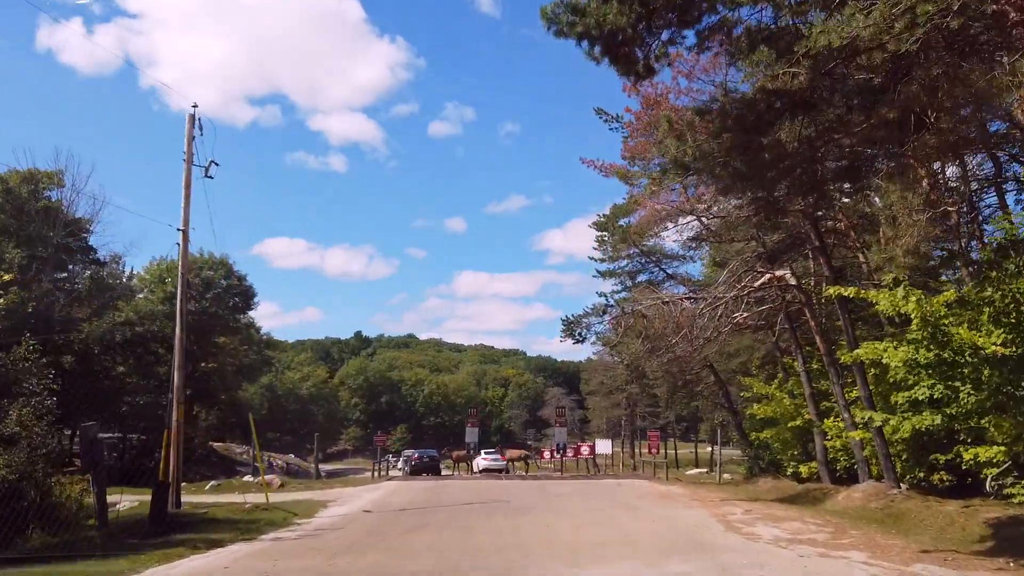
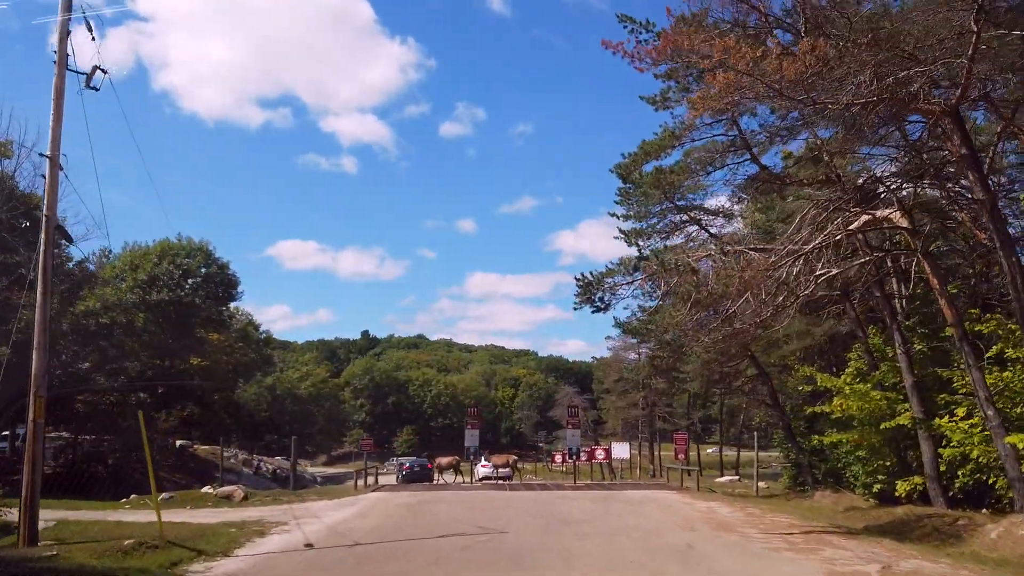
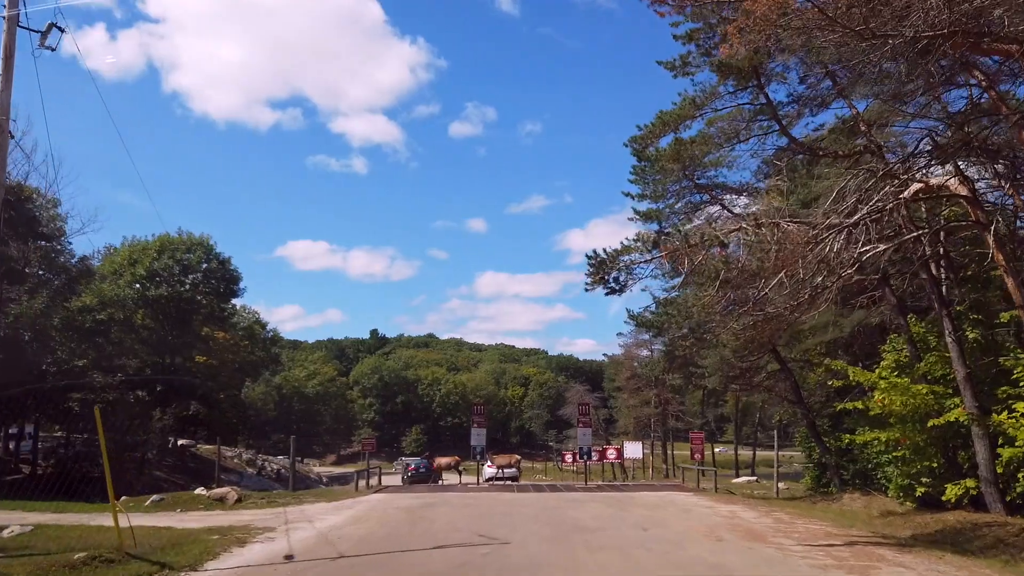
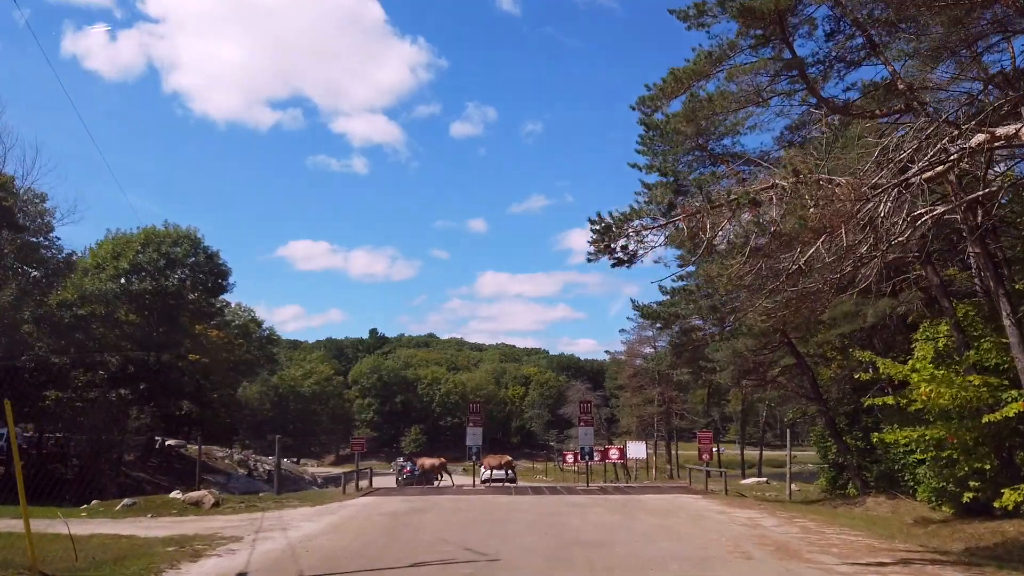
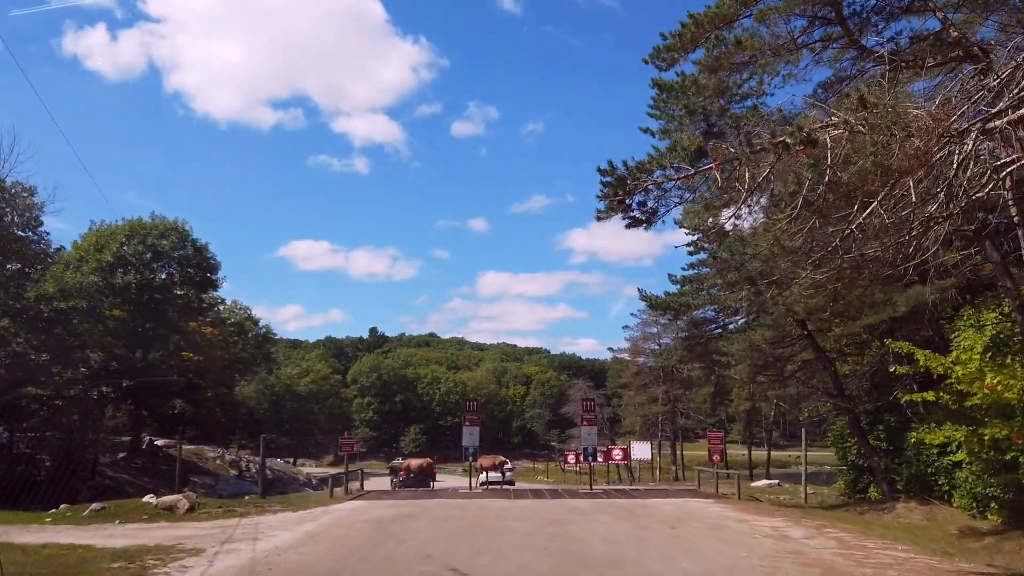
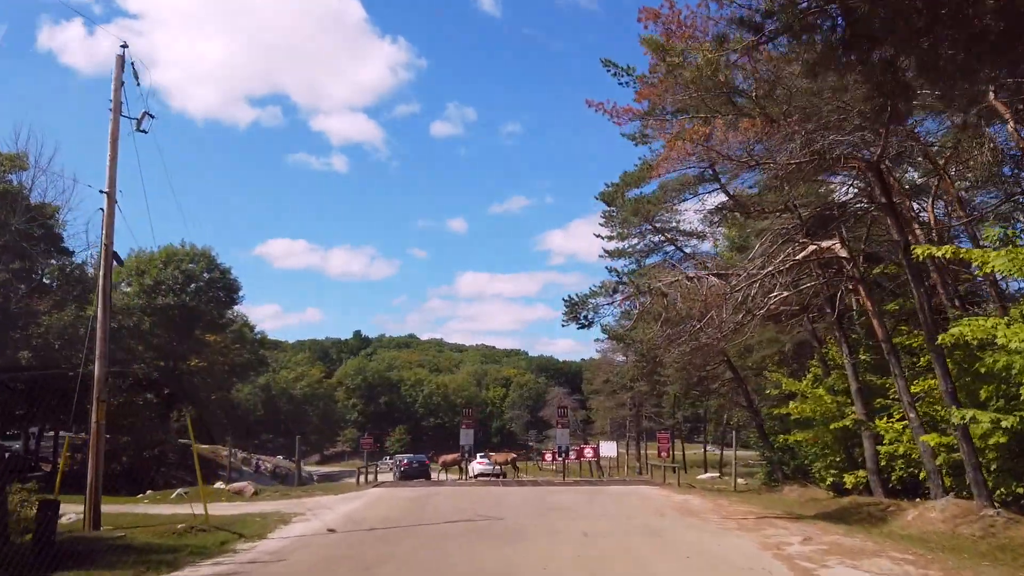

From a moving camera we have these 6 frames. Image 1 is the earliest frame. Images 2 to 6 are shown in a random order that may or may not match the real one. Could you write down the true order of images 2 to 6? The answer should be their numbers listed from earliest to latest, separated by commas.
6, 2, 3, 4, 5
